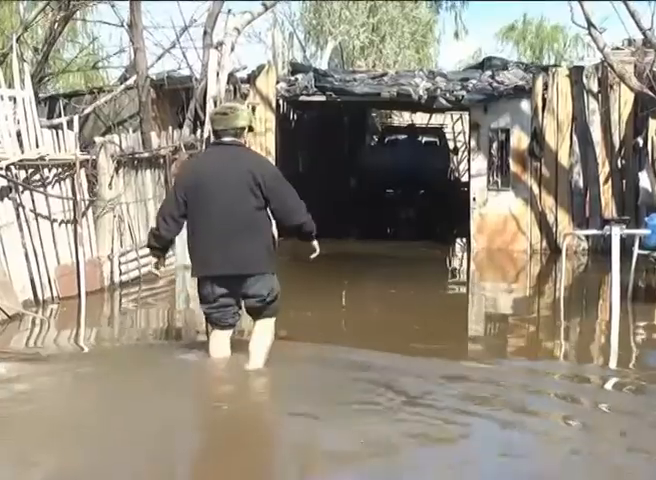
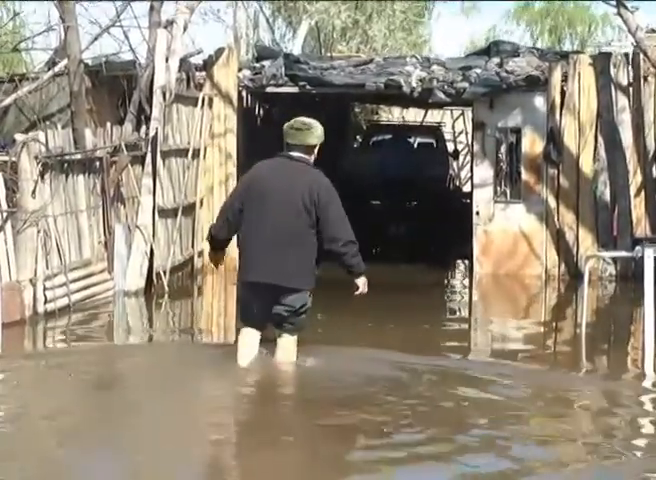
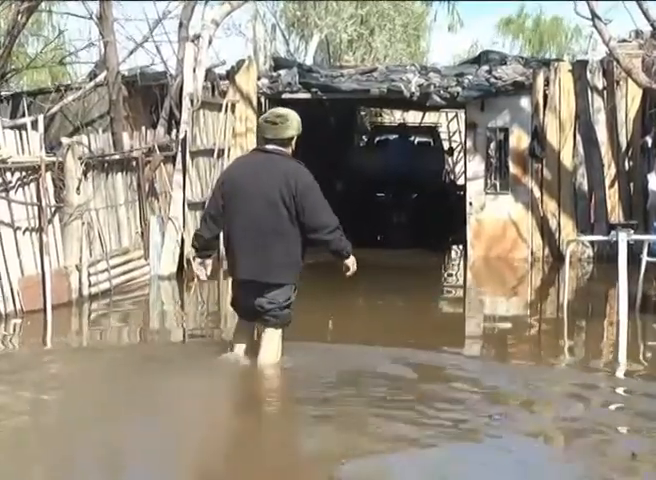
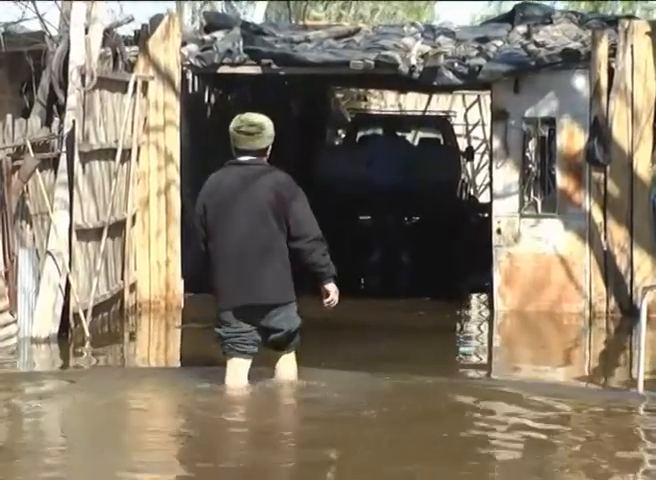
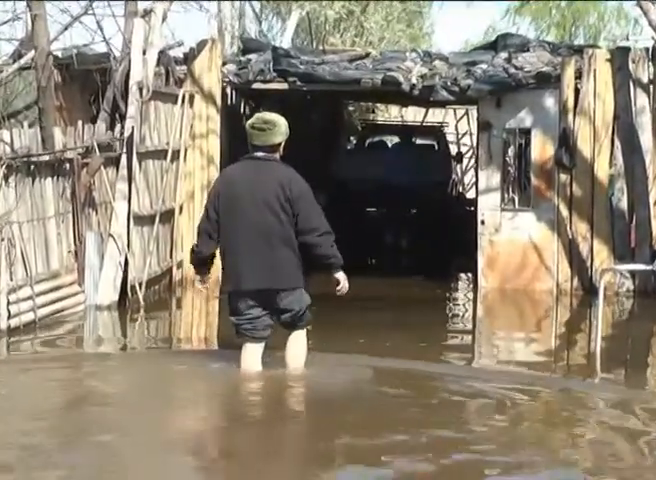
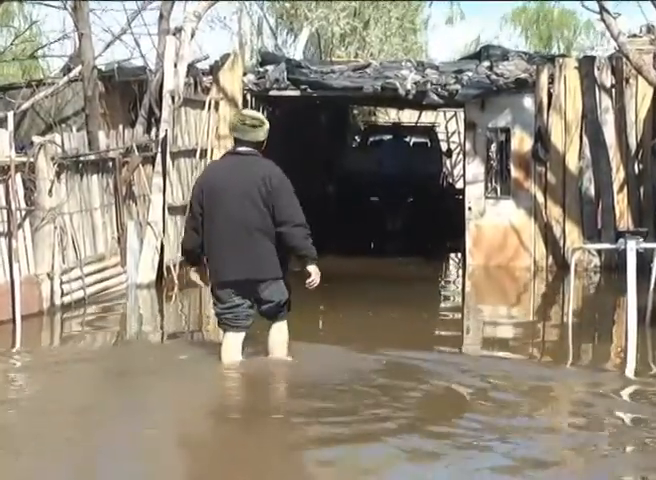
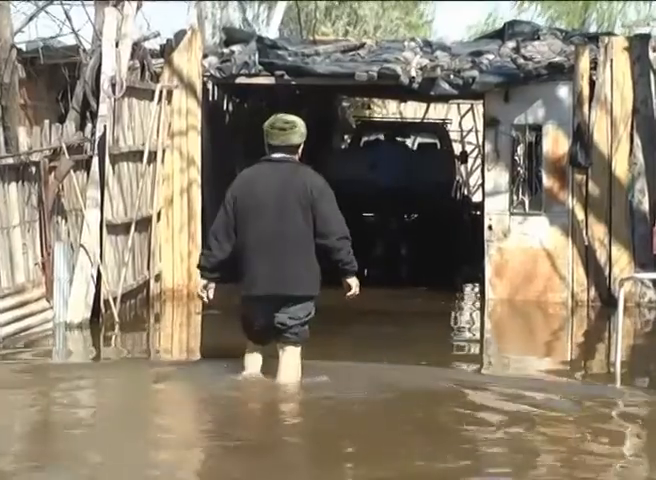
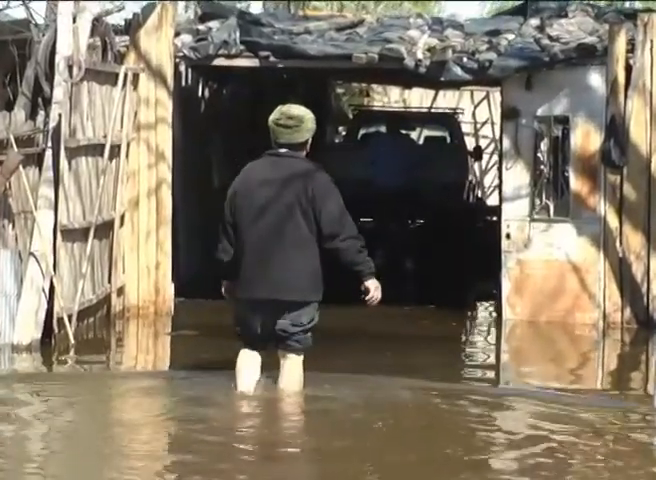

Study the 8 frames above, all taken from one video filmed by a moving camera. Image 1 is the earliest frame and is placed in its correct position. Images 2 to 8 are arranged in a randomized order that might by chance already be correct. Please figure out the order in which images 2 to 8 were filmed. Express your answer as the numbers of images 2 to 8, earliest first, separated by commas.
3, 6, 2, 5, 7, 4, 8
